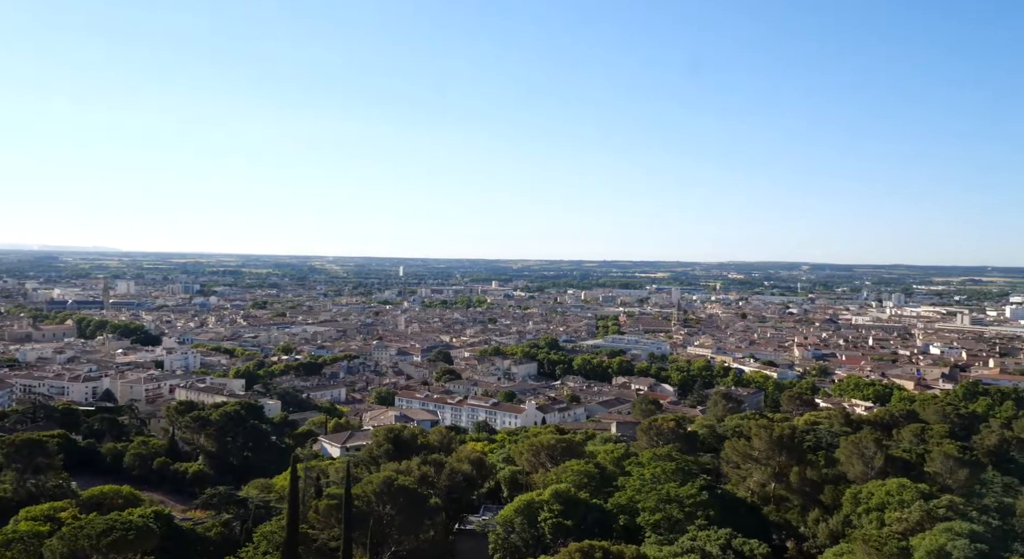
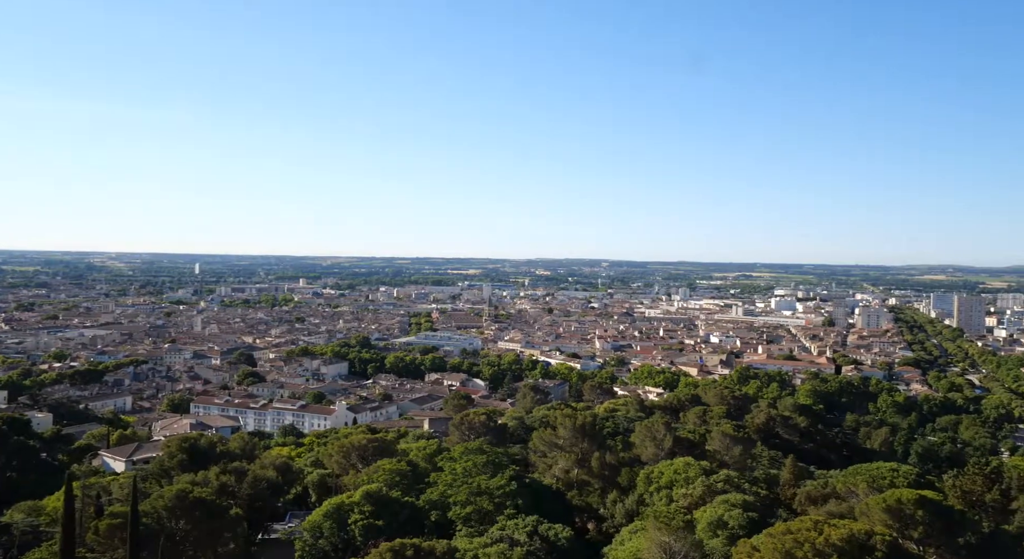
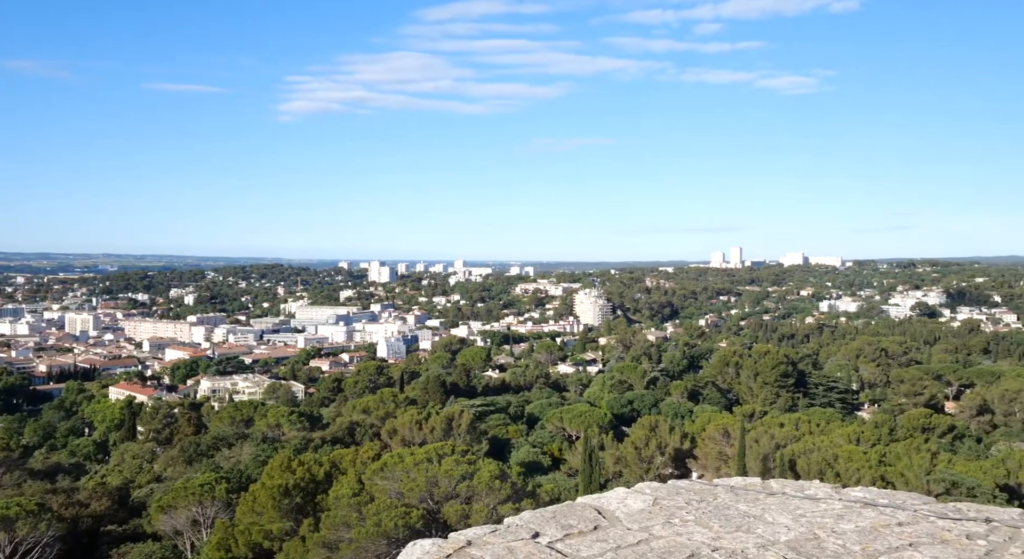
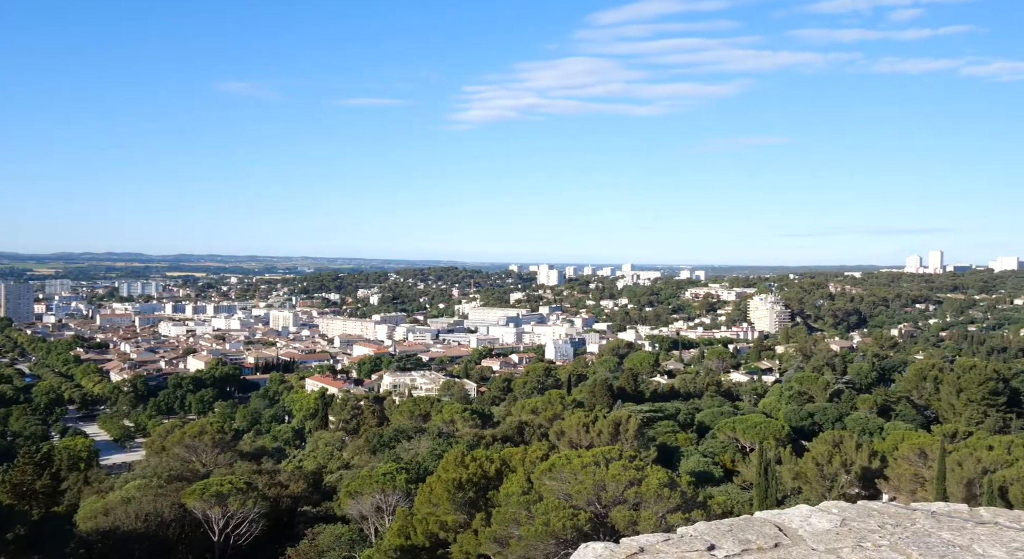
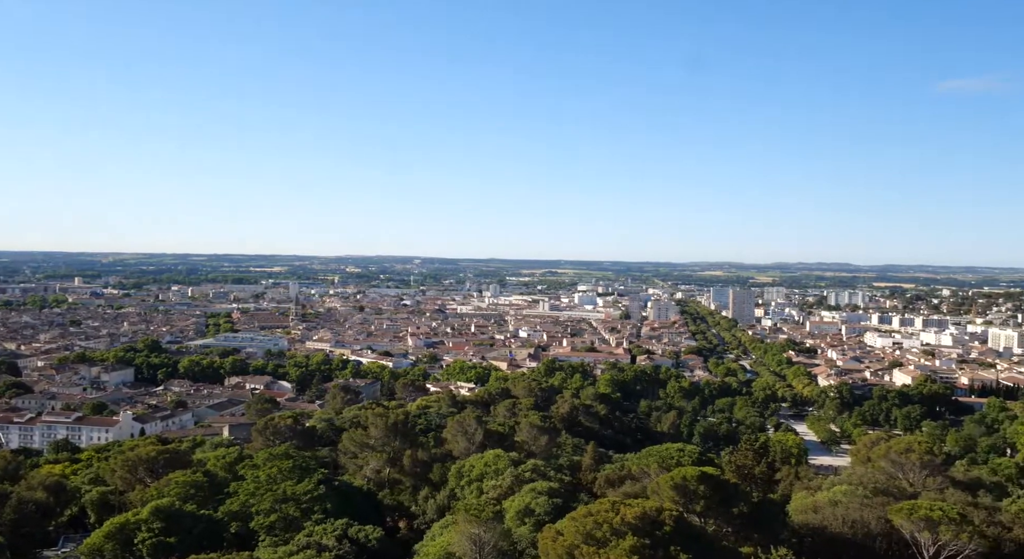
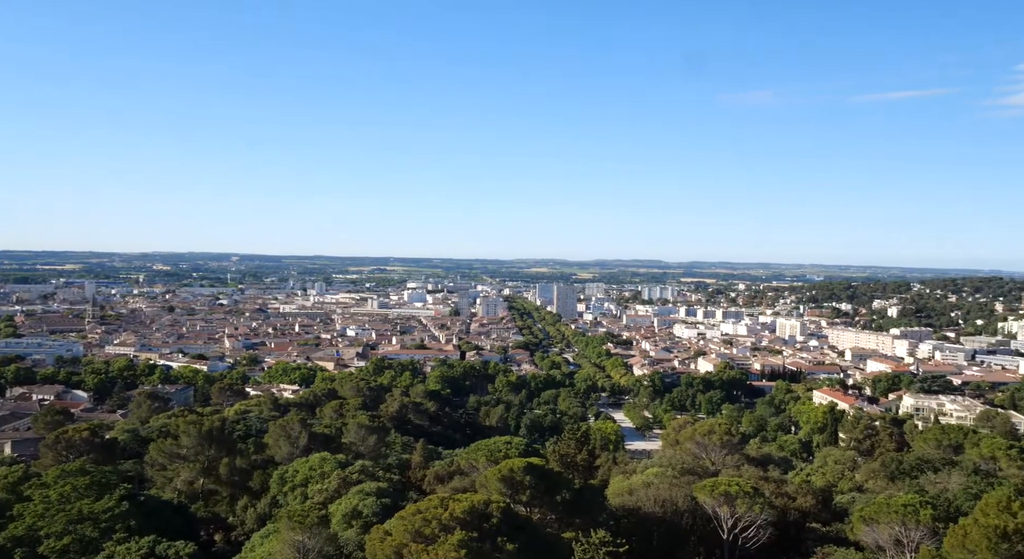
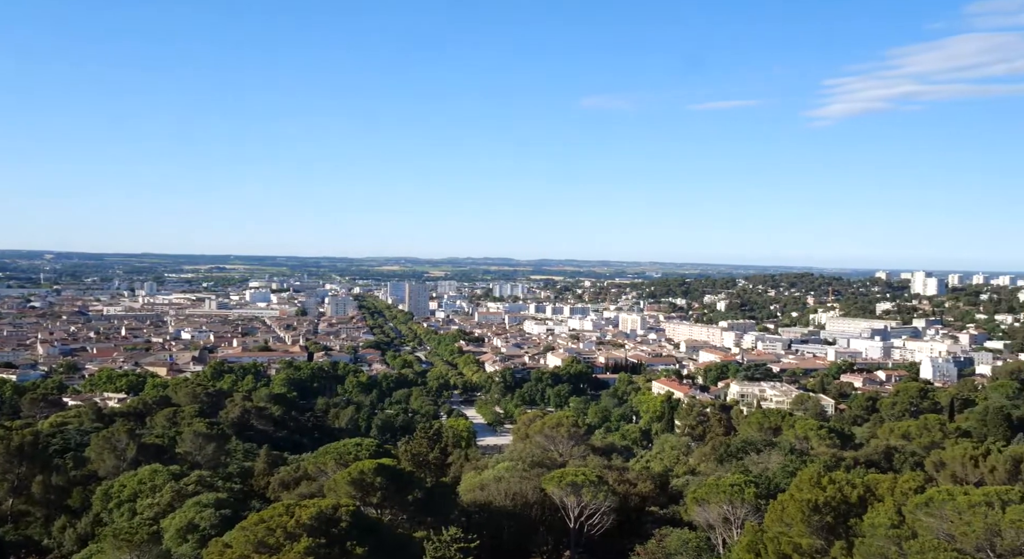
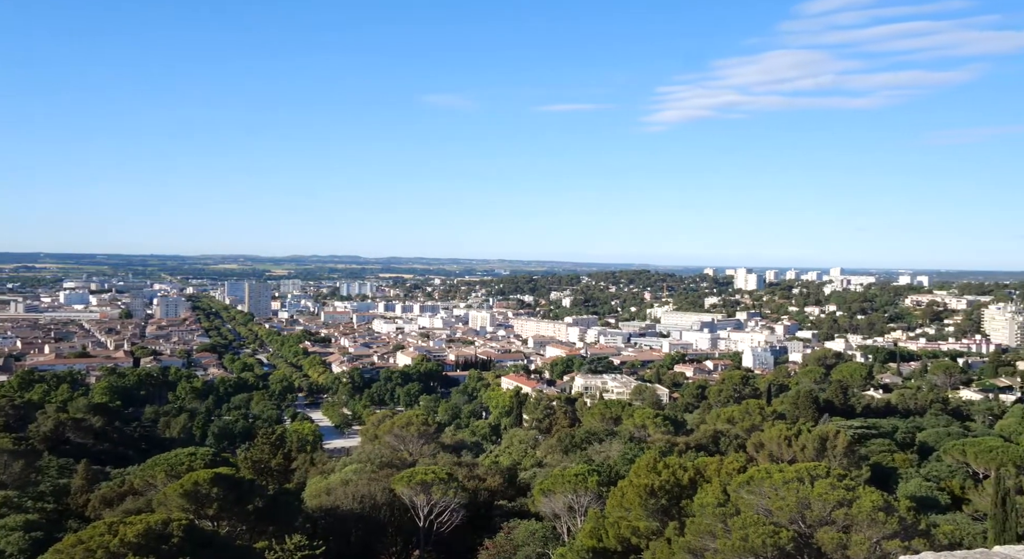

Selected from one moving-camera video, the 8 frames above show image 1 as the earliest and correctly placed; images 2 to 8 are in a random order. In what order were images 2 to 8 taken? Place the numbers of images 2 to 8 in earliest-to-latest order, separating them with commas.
2, 5, 6, 7, 8, 4, 3
